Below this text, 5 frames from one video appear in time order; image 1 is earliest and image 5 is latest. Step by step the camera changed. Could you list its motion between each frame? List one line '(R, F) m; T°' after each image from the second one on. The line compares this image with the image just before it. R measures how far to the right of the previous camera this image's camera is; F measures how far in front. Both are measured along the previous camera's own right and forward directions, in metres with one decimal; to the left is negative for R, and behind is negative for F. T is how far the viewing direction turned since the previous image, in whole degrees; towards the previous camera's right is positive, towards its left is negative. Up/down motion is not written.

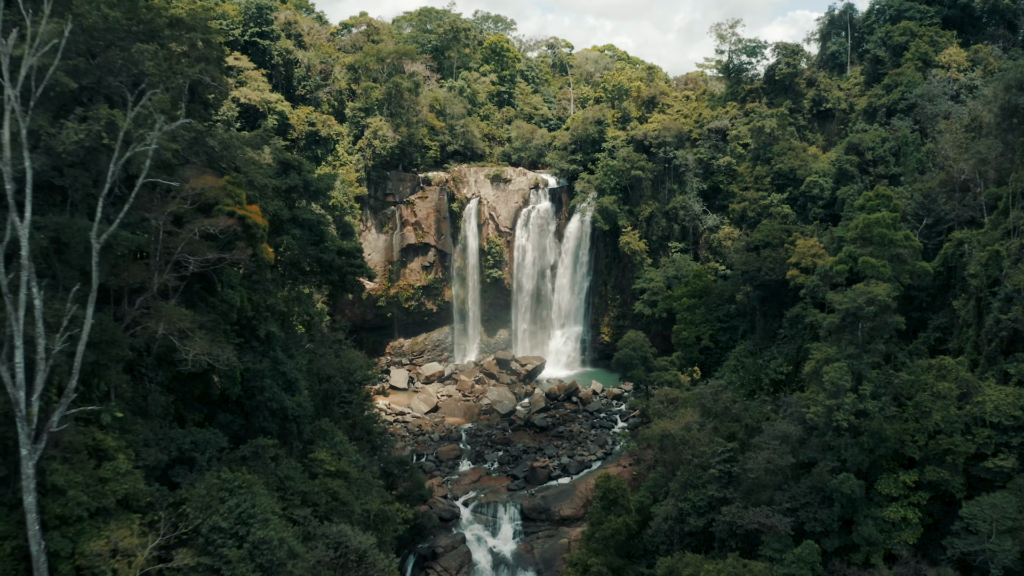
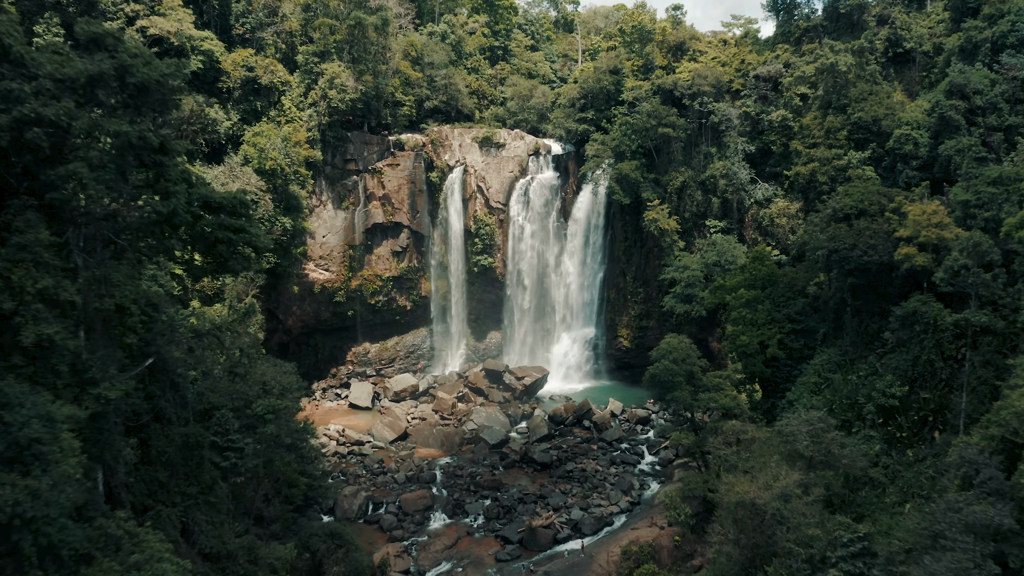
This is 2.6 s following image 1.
(+0.3, +8.5) m; 0°
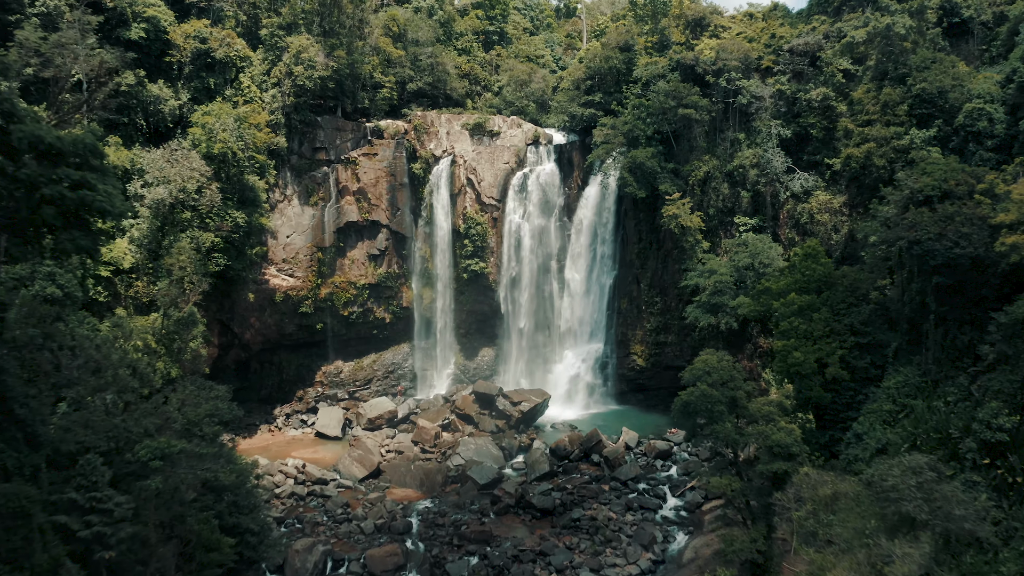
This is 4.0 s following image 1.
(+0.2, +4.4) m; 0°
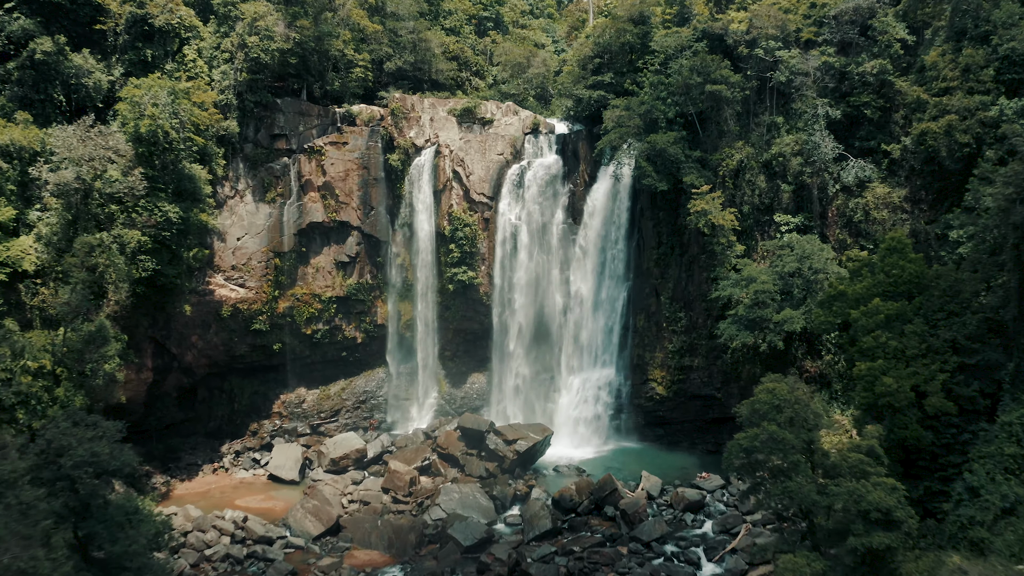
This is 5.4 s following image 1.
(+0.1, +4.4) m; 0°
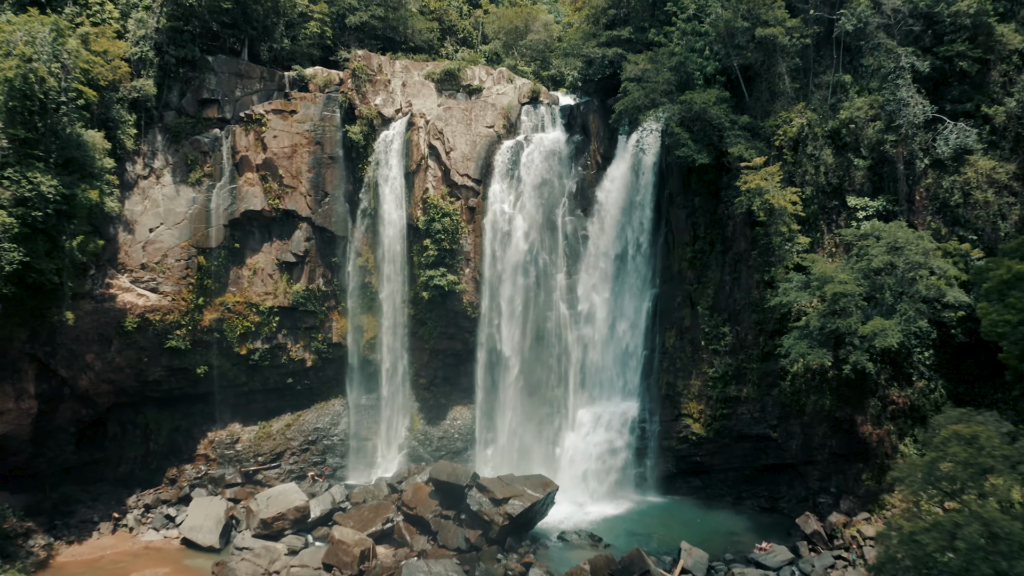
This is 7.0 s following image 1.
(+0.1, +5.0) m; 0°
